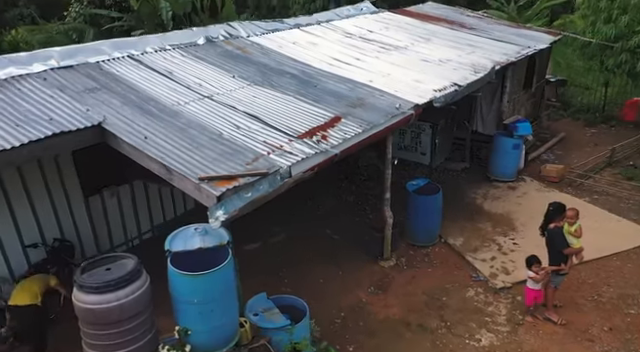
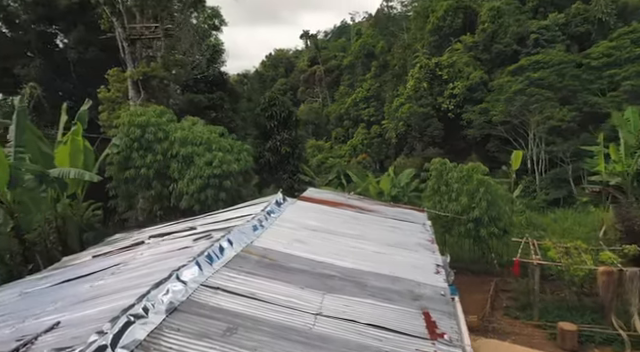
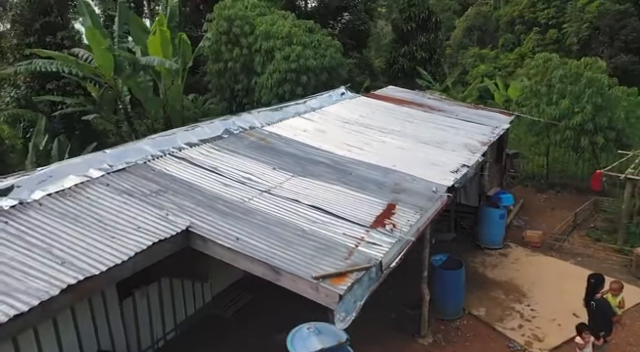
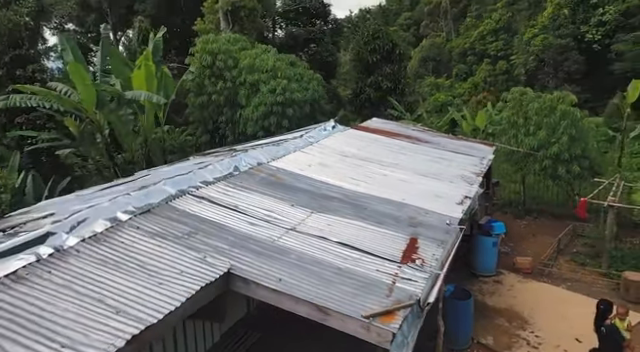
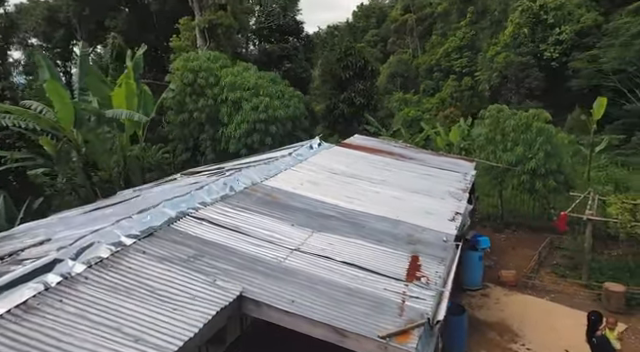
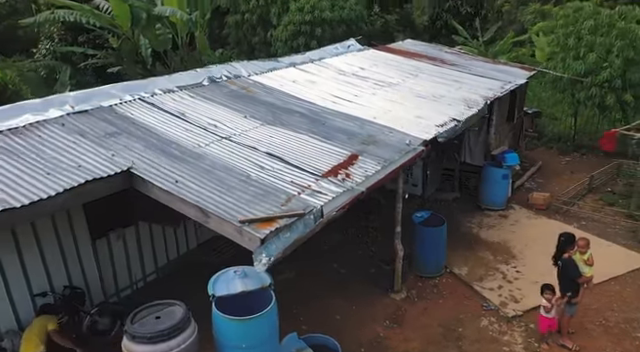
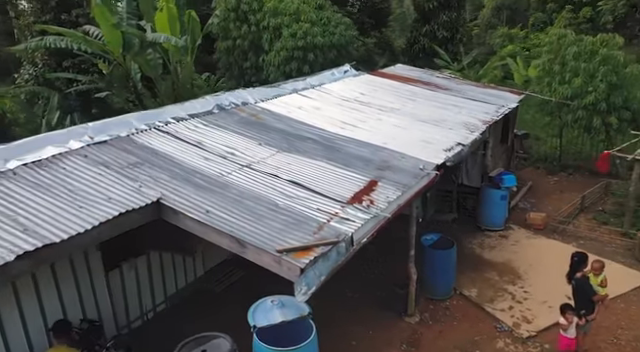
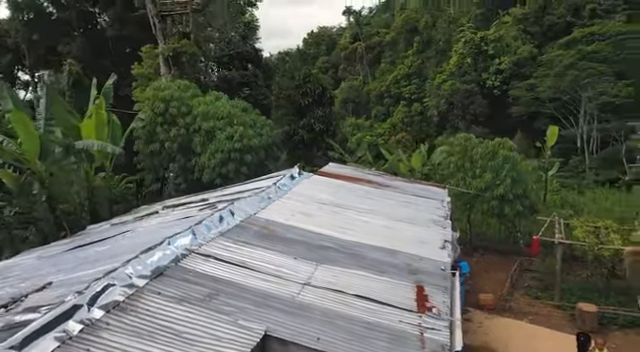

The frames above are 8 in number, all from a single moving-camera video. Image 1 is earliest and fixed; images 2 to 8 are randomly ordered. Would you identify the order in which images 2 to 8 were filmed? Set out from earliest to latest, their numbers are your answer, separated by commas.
6, 7, 3, 4, 5, 8, 2
